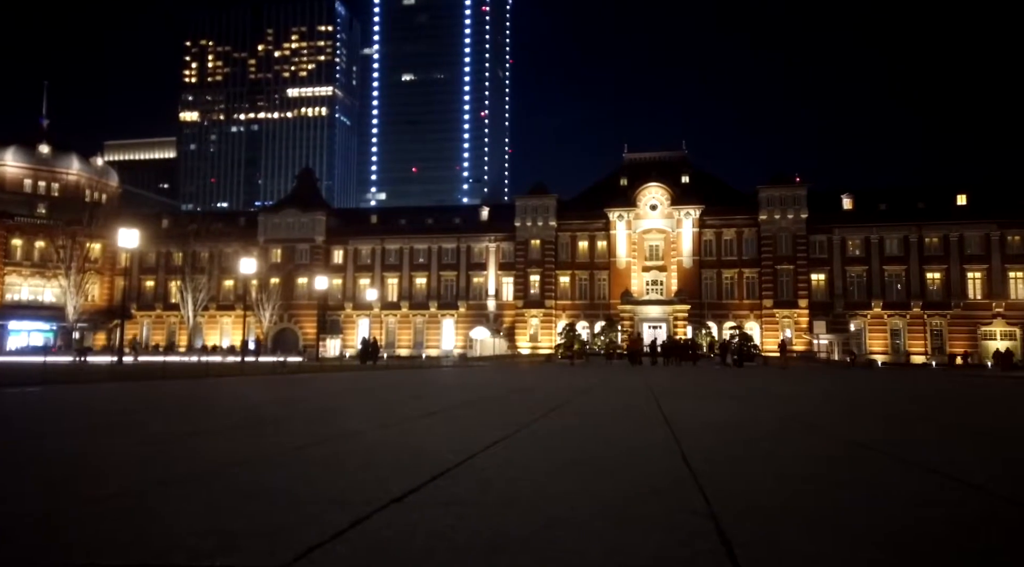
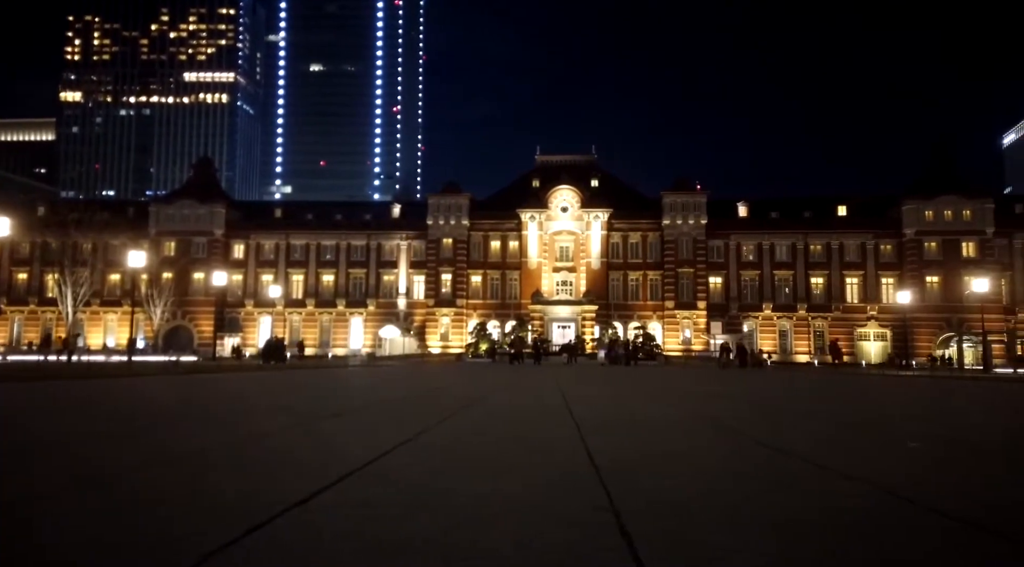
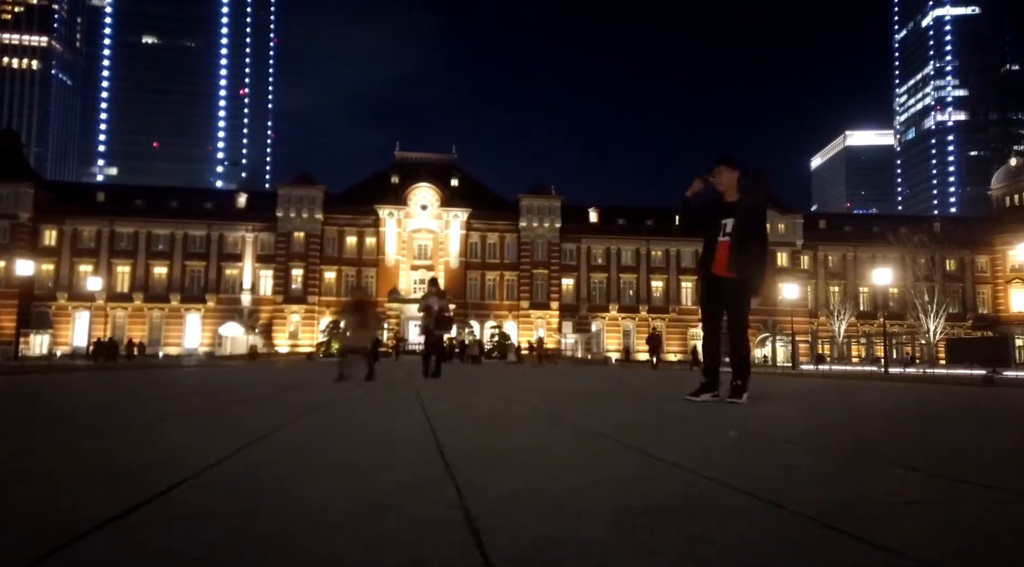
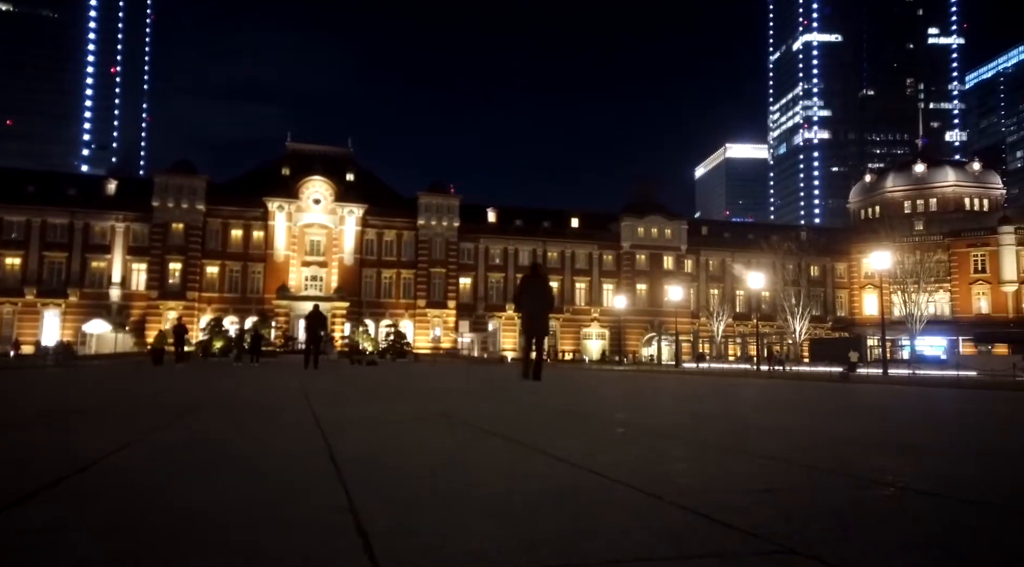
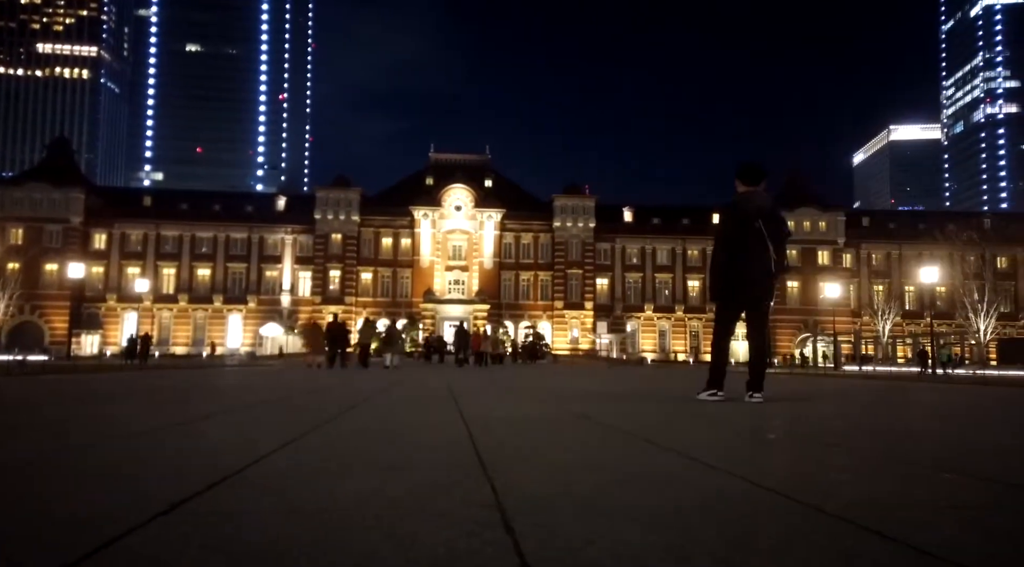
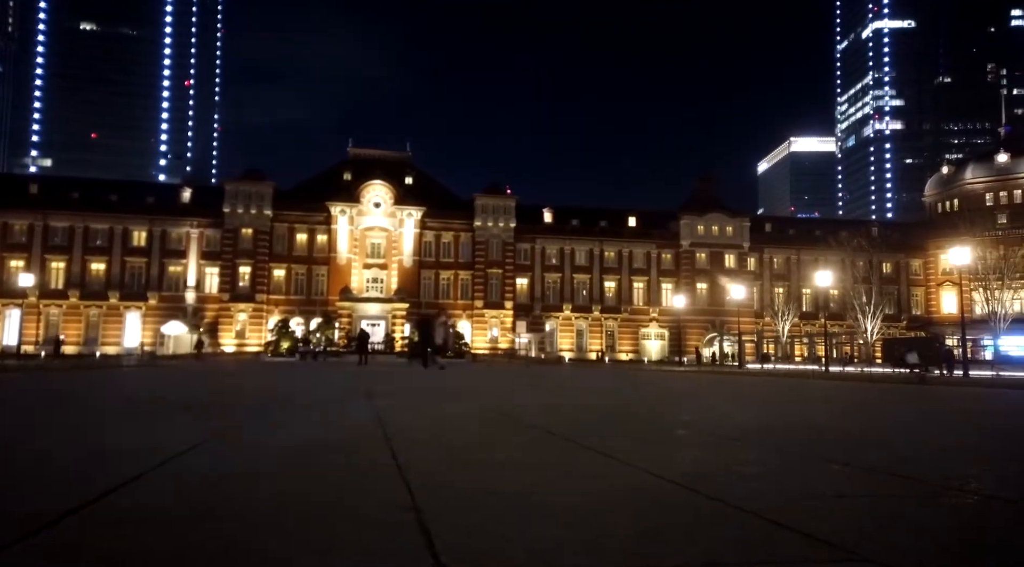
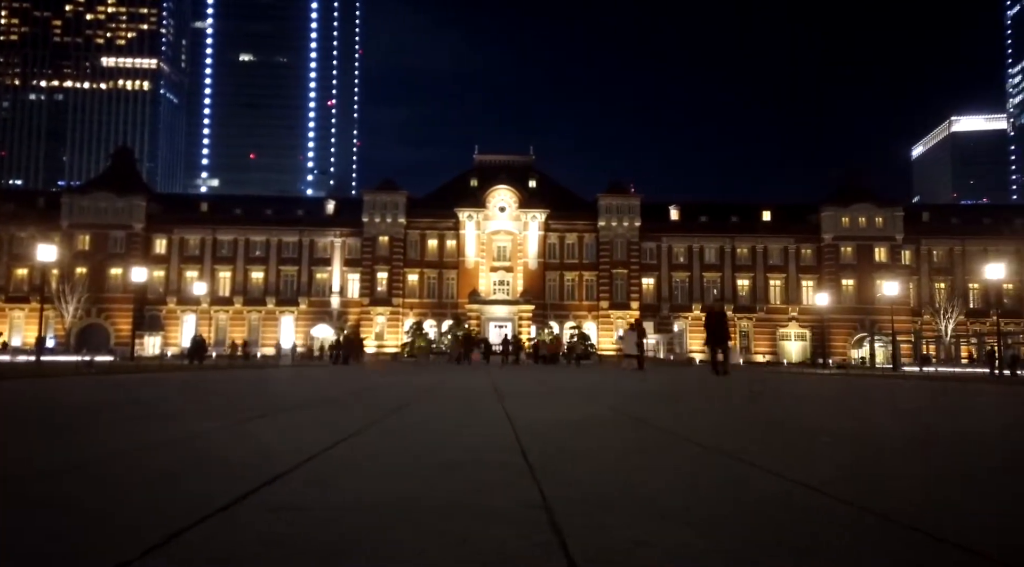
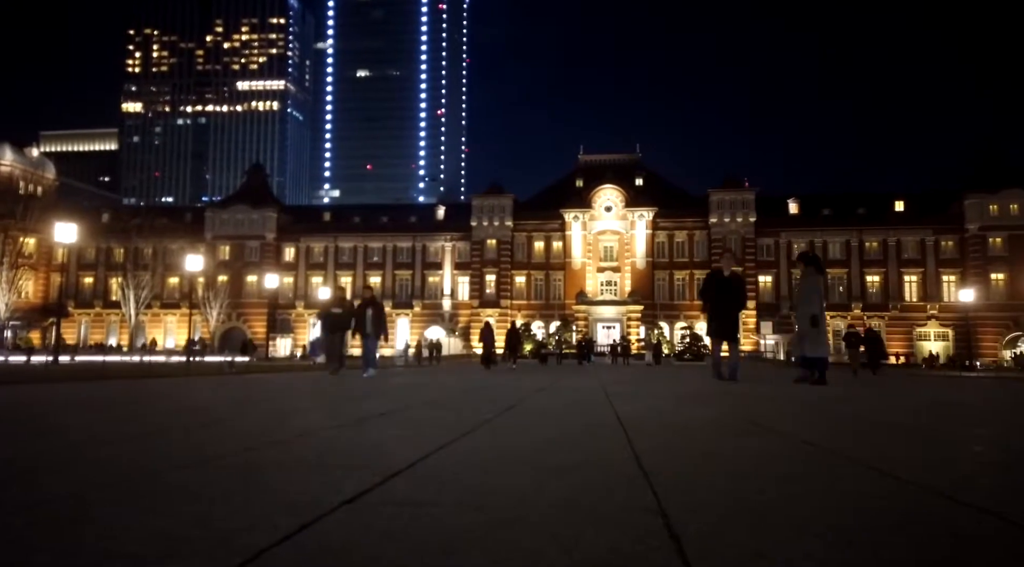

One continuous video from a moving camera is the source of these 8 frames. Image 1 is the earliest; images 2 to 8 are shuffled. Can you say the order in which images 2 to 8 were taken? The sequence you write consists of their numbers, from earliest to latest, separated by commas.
8, 2, 7, 5, 3, 6, 4
